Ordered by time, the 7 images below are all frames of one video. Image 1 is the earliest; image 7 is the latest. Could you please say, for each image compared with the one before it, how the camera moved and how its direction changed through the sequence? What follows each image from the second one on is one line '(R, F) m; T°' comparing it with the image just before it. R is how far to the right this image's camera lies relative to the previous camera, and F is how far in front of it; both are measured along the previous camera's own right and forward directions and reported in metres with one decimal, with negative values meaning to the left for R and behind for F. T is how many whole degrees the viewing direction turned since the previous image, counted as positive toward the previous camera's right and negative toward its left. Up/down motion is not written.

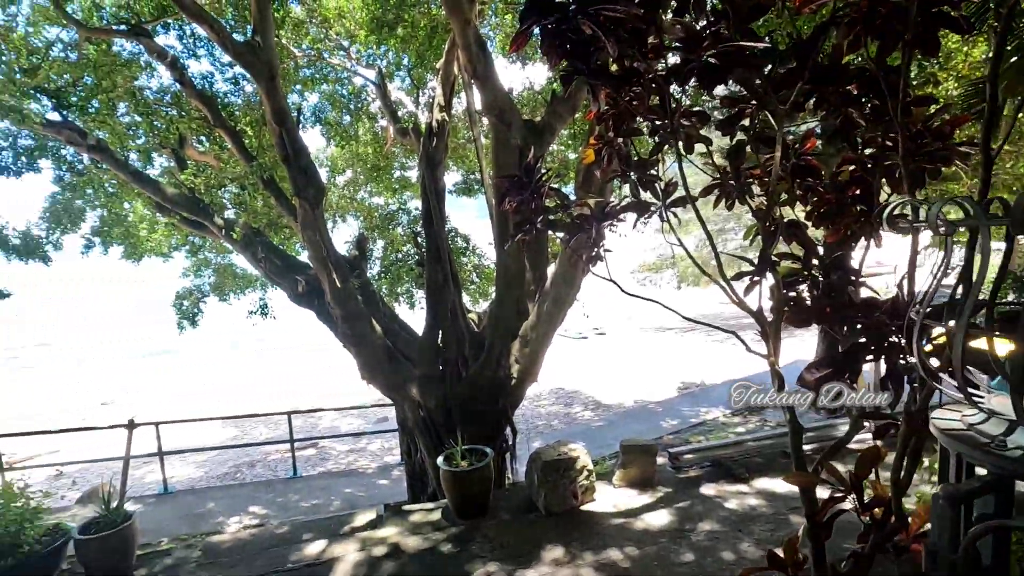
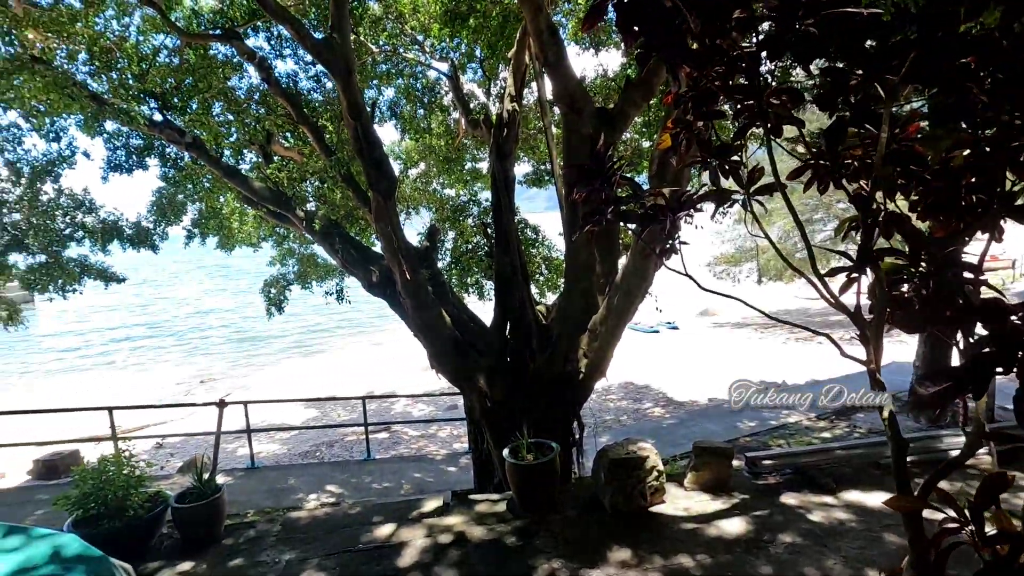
(0.0, +0.1) m; -7°
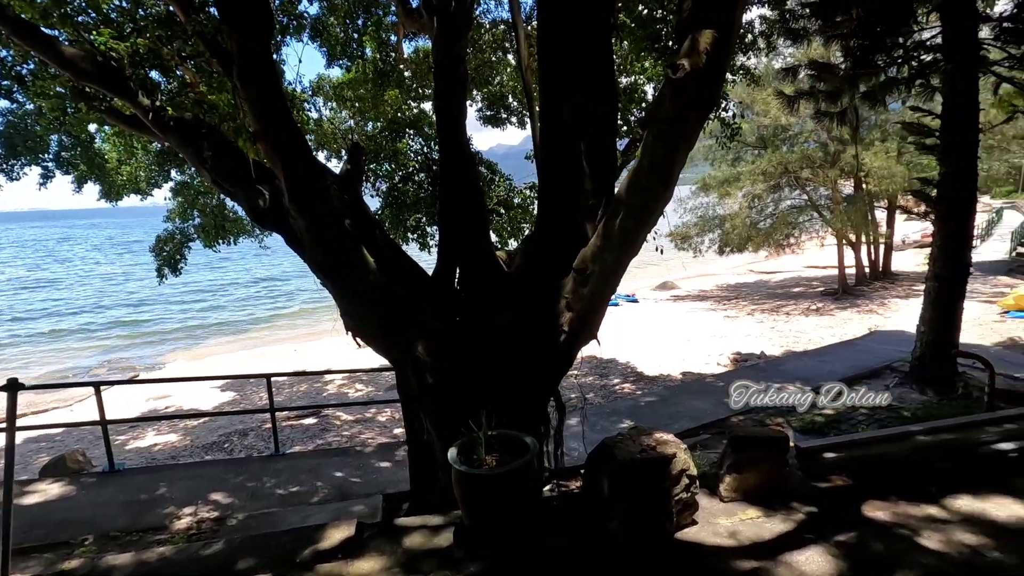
(0.0, +1.3) m; +5°
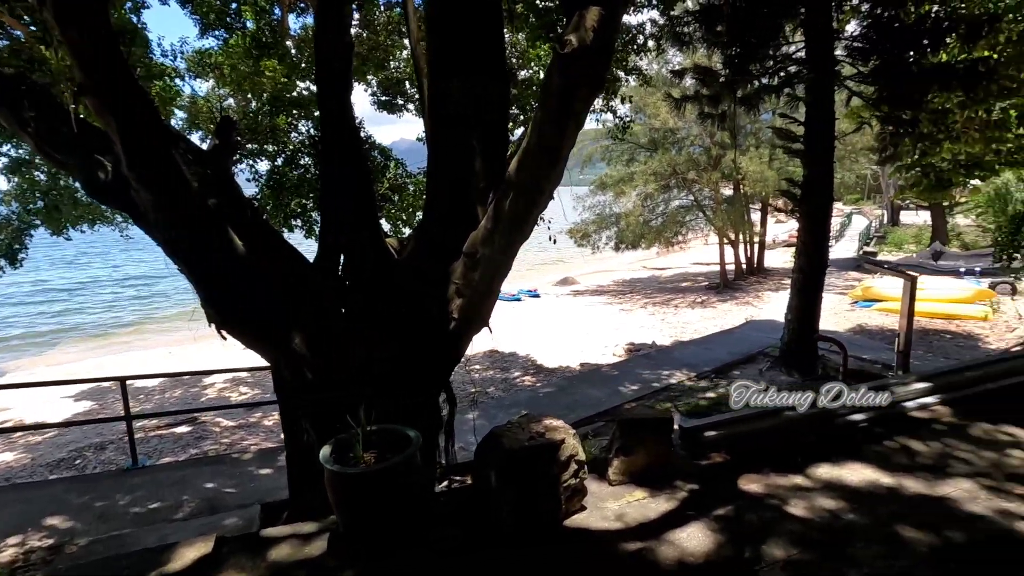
(+0.1, +0.1) m; +10°
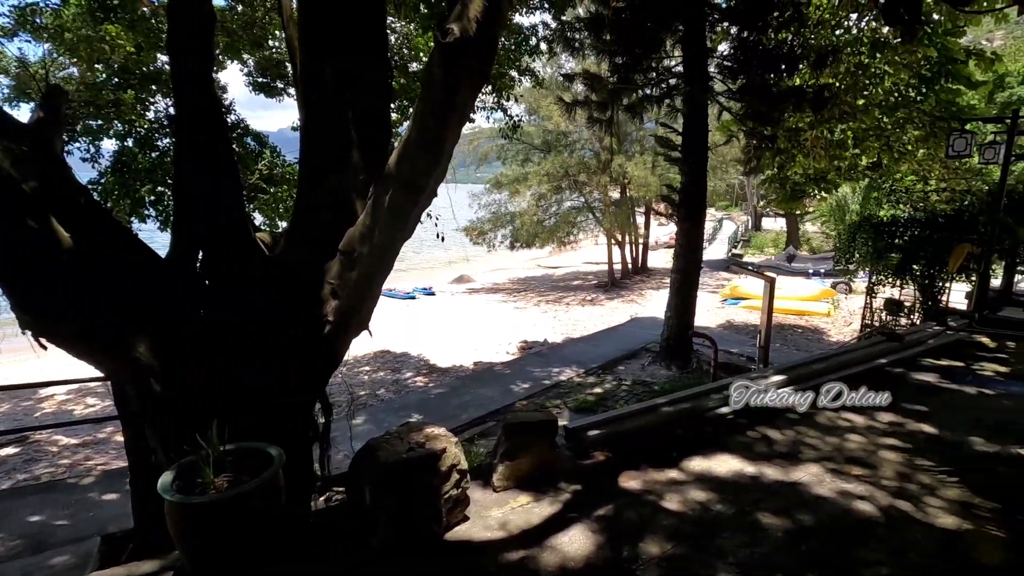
(+0.1, +0.1) m; +11°
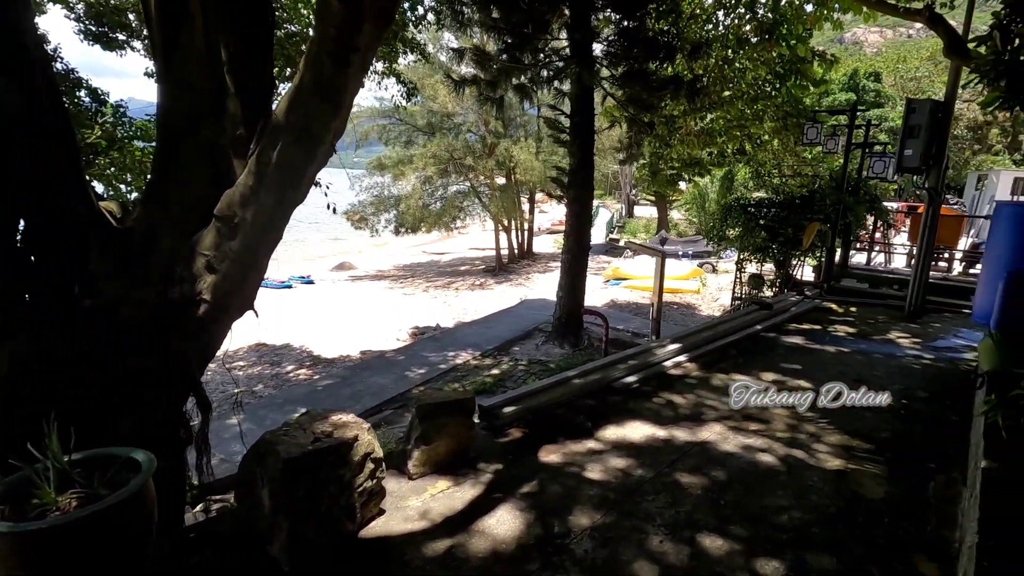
(-0.1, +0.2) m; +12°
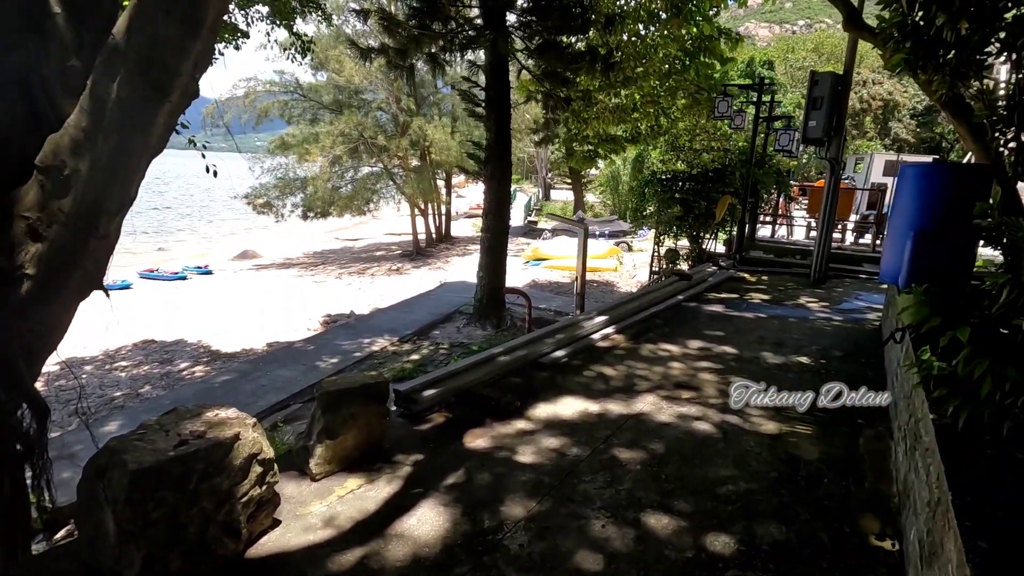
(0.0, +0.3) m; +9°
